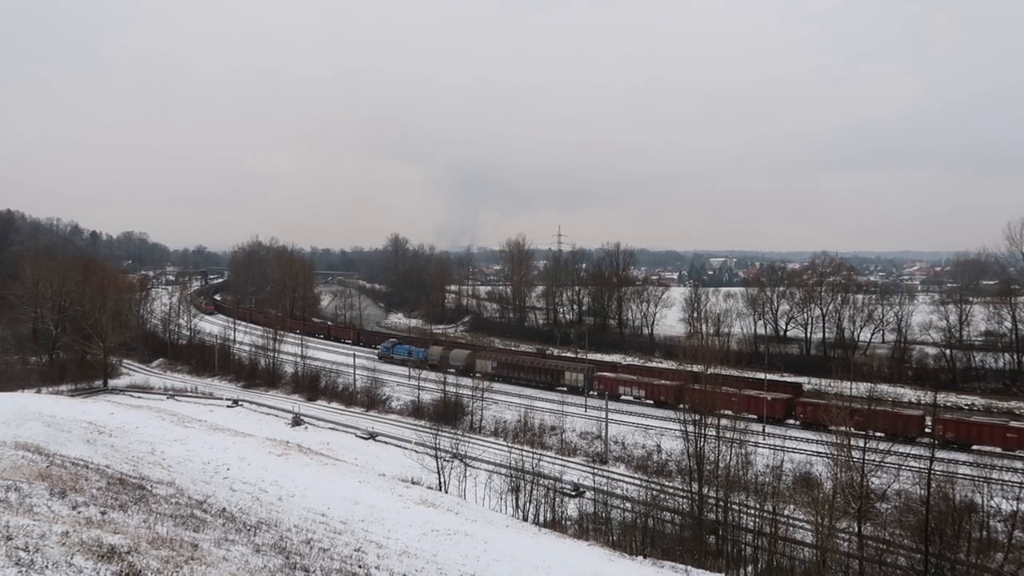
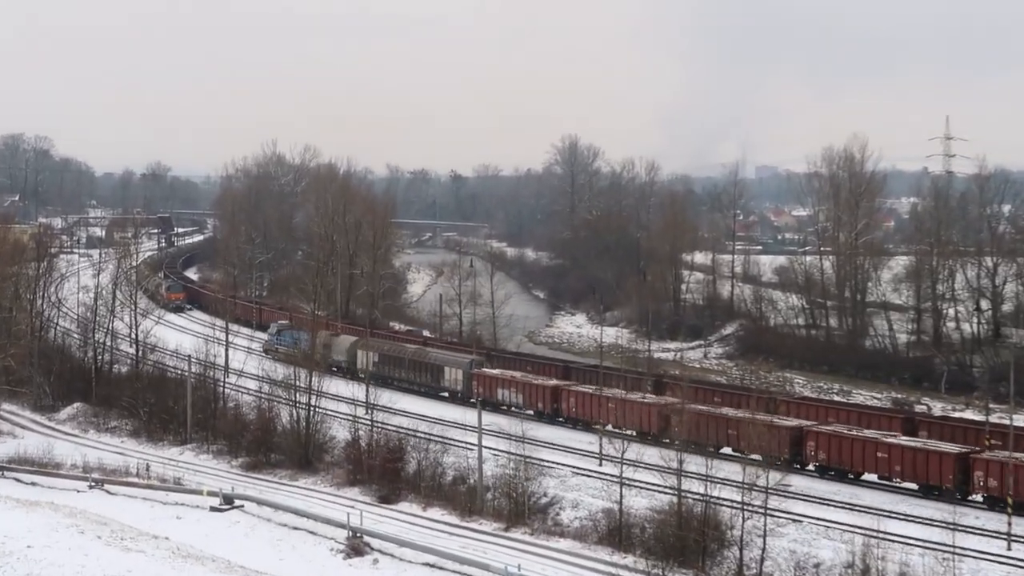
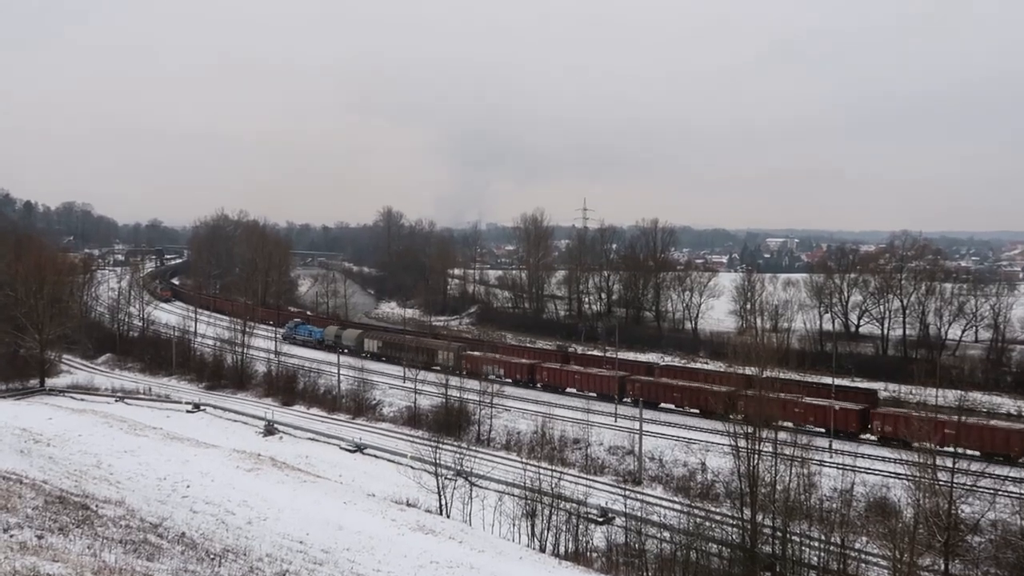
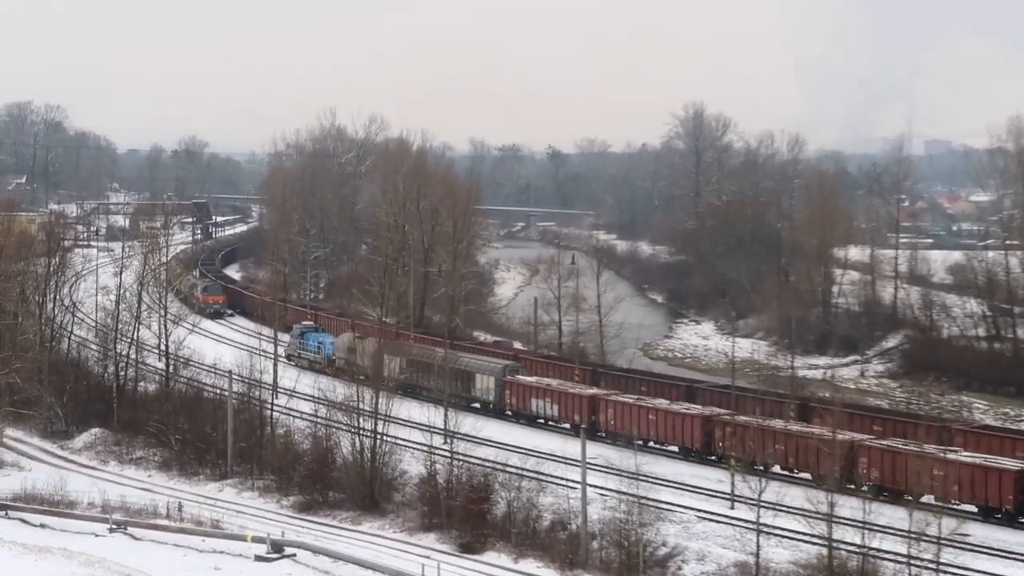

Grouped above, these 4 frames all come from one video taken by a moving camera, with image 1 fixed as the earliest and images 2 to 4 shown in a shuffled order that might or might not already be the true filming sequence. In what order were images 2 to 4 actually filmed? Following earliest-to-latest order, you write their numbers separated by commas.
3, 2, 4
